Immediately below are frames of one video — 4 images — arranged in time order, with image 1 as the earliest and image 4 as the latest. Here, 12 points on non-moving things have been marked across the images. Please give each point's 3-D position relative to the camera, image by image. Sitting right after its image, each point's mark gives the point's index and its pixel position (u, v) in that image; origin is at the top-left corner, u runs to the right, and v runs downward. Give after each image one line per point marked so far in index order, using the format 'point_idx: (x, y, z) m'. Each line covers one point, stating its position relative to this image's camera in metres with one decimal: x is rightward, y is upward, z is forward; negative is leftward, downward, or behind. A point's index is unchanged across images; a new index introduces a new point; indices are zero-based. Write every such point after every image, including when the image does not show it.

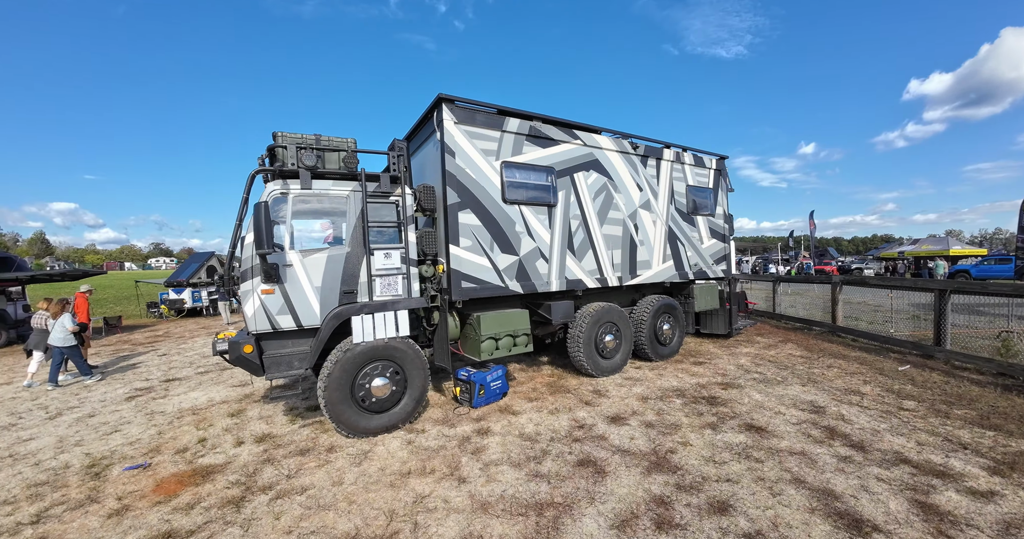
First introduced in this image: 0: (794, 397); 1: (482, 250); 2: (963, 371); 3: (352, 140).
0: (+3.4, -1.6, +4.8) m
1: (-0.4, +0.2, +5.0) m
2: (+6.2, -1.4, +5.5) m
3: (-1.9, +1.5, +4.7) m
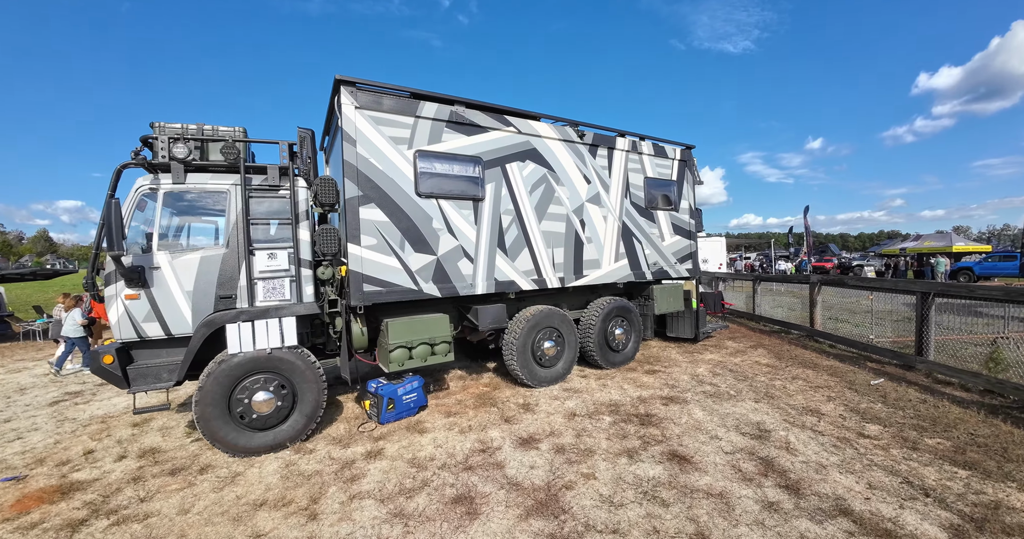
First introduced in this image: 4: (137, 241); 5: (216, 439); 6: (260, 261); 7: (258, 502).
0: (+2.4, -1.6, +4.2) m
1: (-1.4, +0.2, +4.5) m
2: (+5.2, -1.4, +4.8) m
3: (-2.9, +1.5, +4.3) m
4: (-3.7, +0.3, +4.0) m
5: (-2.9, -1.6, +3.8) m
6: (-2.5, +0.1, +4.0) m
7: (-2.1, -1.9, +3.3) m
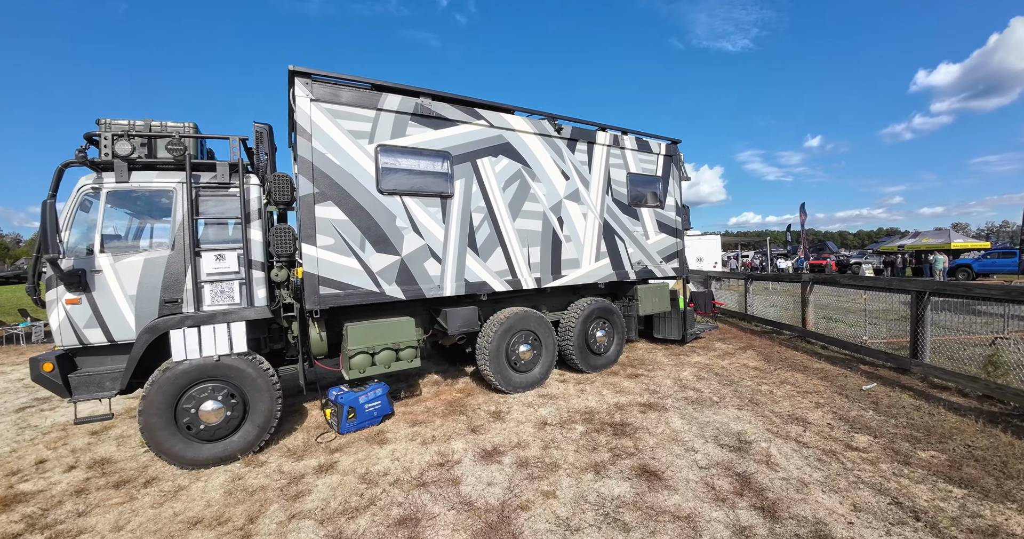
0: (+2.1, -1.6, +4.0) m
1: (-1.7, +0.2, +4.2) m
2: (+4.9, -1.4, +4.5) m
3: (-3.3, +1.5, +4.0) m
4: (-4.1, +0.3, +3.7) m
5: (-3.2, -1.7, +3.6) m
6: (-2.9, +0.1, +3.8) m
7: (-2.4, -1.9, +3.0) m
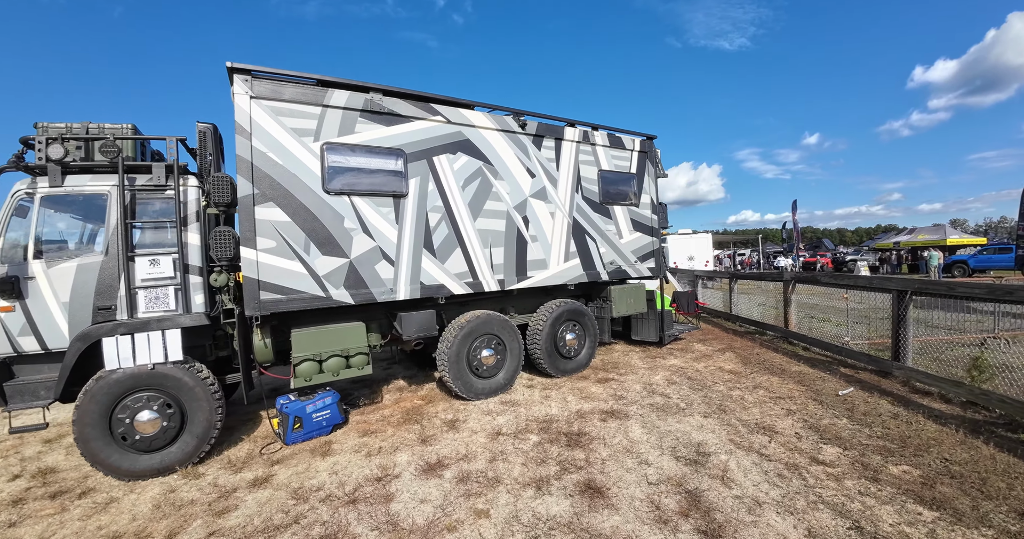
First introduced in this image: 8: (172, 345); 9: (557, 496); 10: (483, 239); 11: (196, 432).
0: (+1.6, -1.6, +3.7) m
1: (-2.2, +0.2, +4.0) m
2: (+4.4, -1.4, +4.2) m
3: (-3.8, +1.4, +3.9) m
4: (-4.6, +0.2, +3.6) m
5: (-3.7, -1.7, +3.4) m
6: (-3.4, 0.0, +3.6) m
7: (-2.9, -2.0, +2.8) m
8: (-3.2, -0.7, +3.7) m
9: (+0.3, -1.7, +2.9) m
10: (-0.3, +0.4, +5.0) m
11: (-3.0, -1.5, +3.7) m
